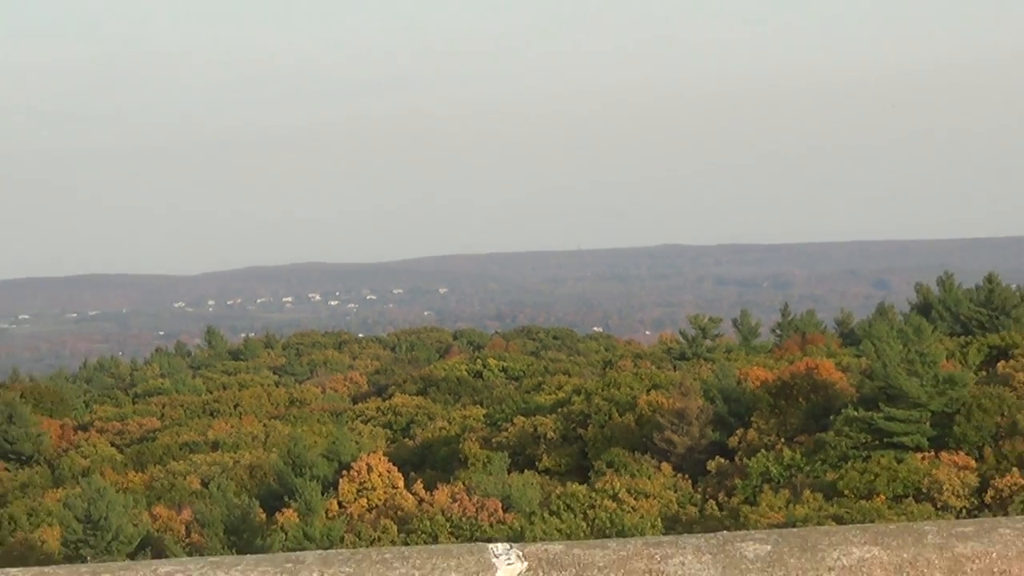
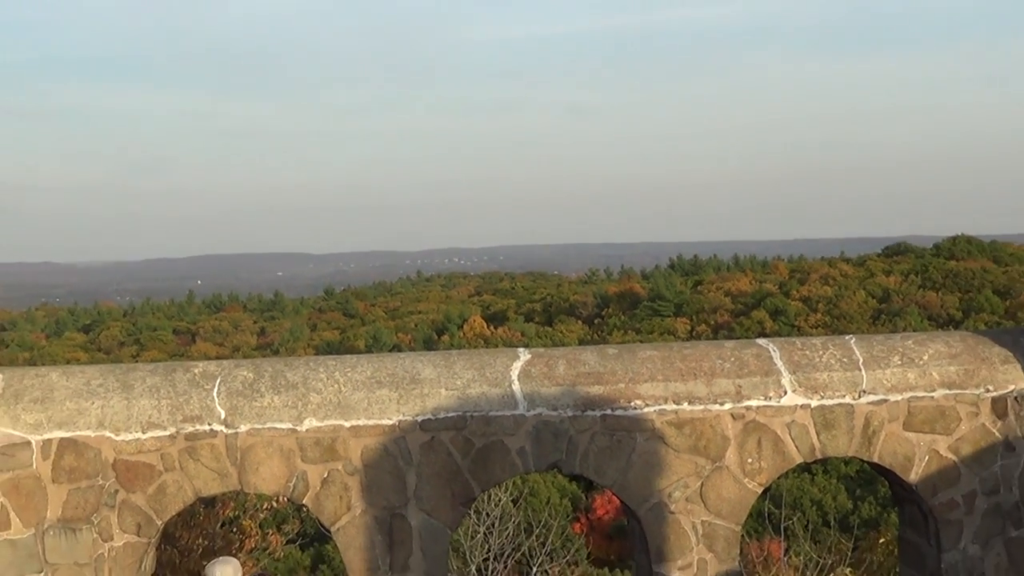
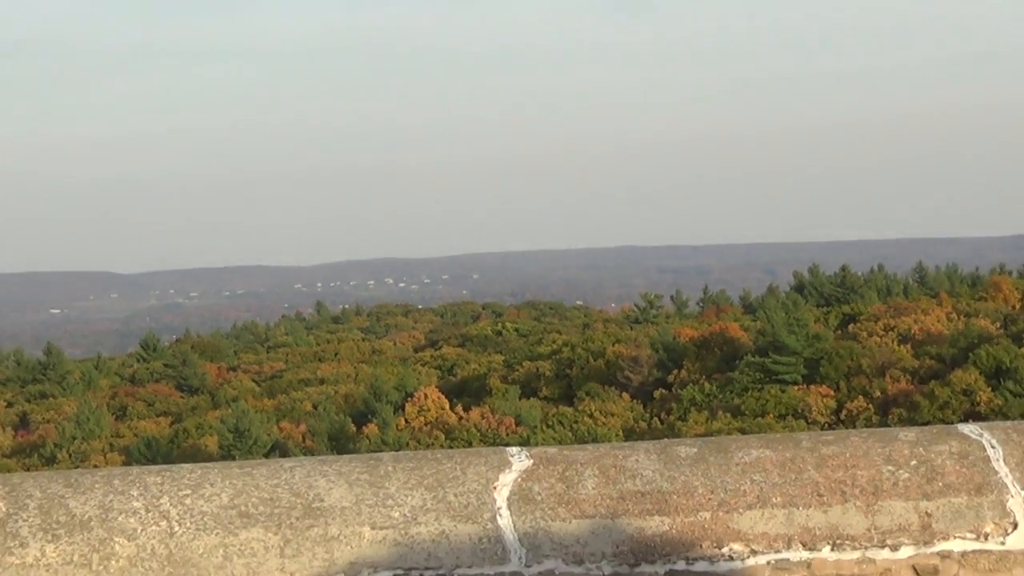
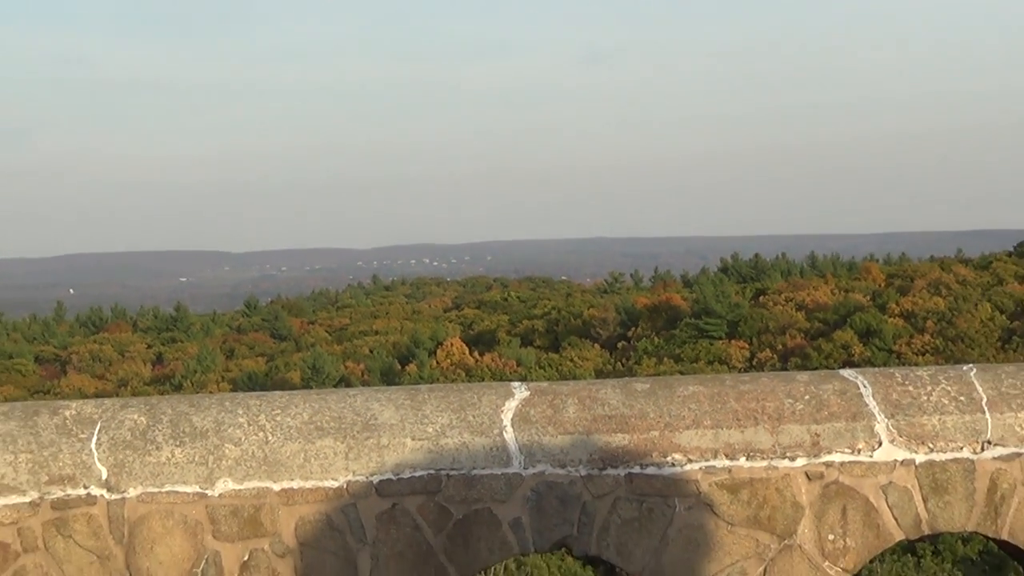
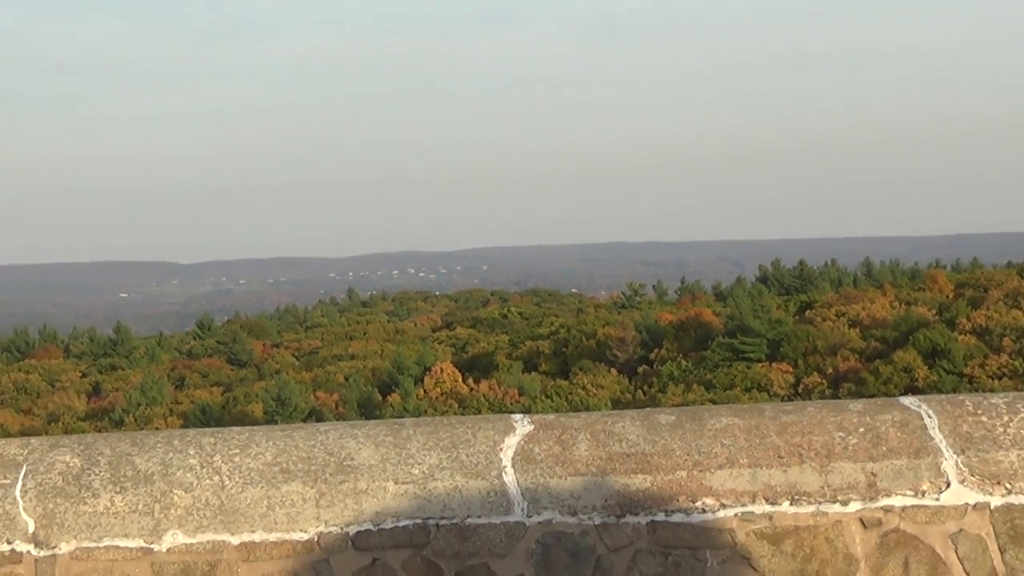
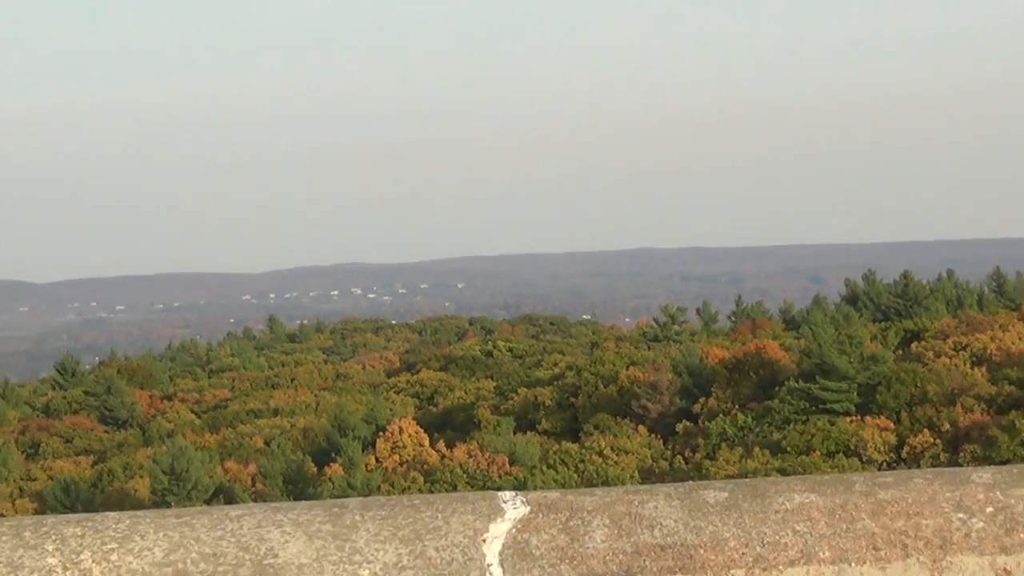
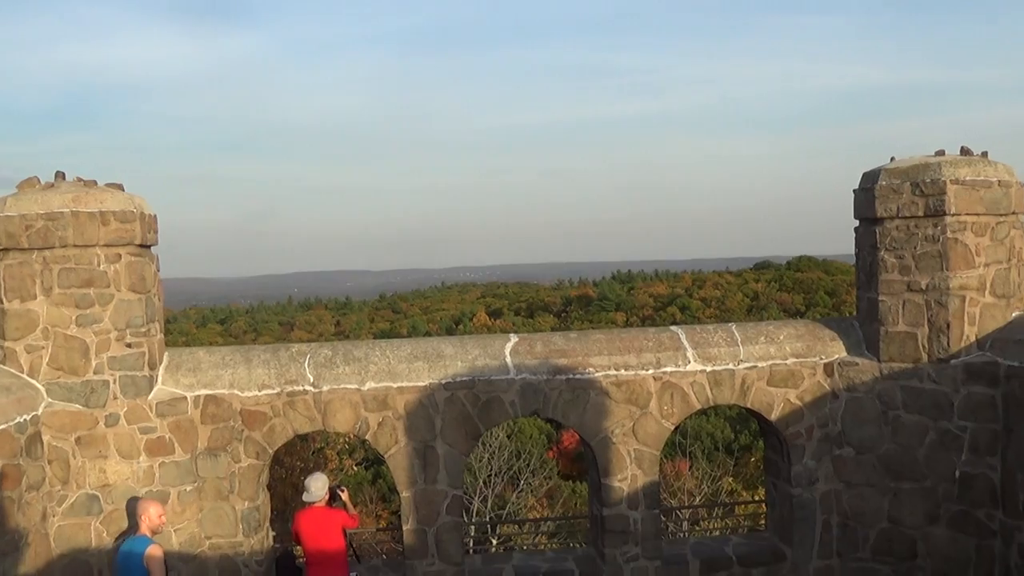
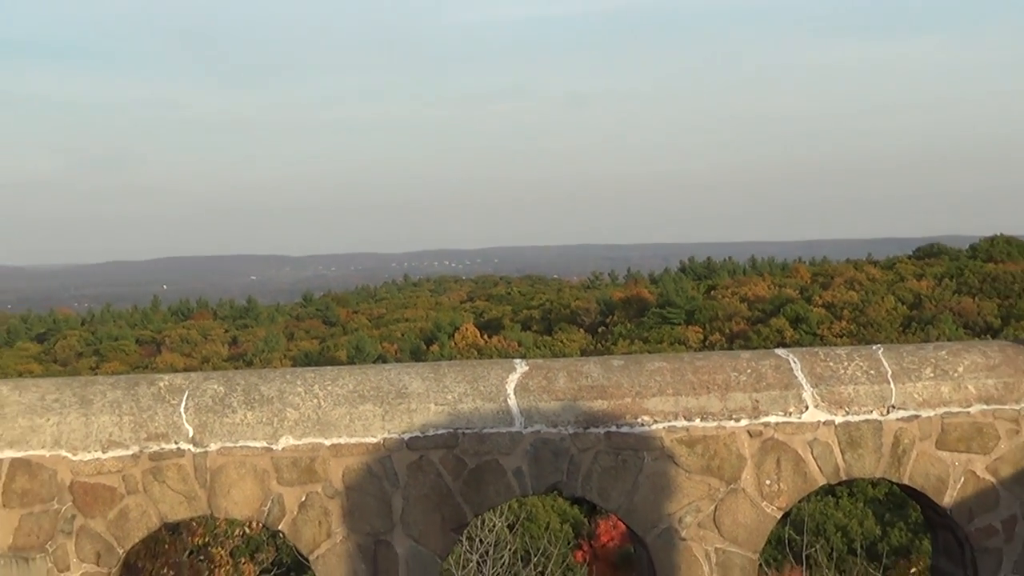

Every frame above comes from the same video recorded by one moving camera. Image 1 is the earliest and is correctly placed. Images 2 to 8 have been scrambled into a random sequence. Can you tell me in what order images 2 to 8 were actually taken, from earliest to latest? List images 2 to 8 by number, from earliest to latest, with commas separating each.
6, 3, 5, 4, 8, 2, 7
